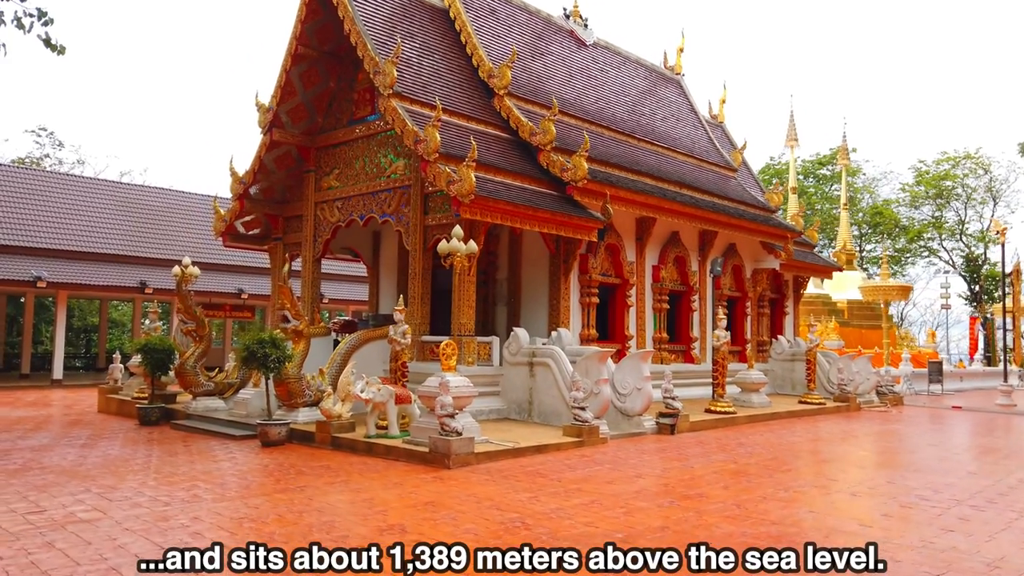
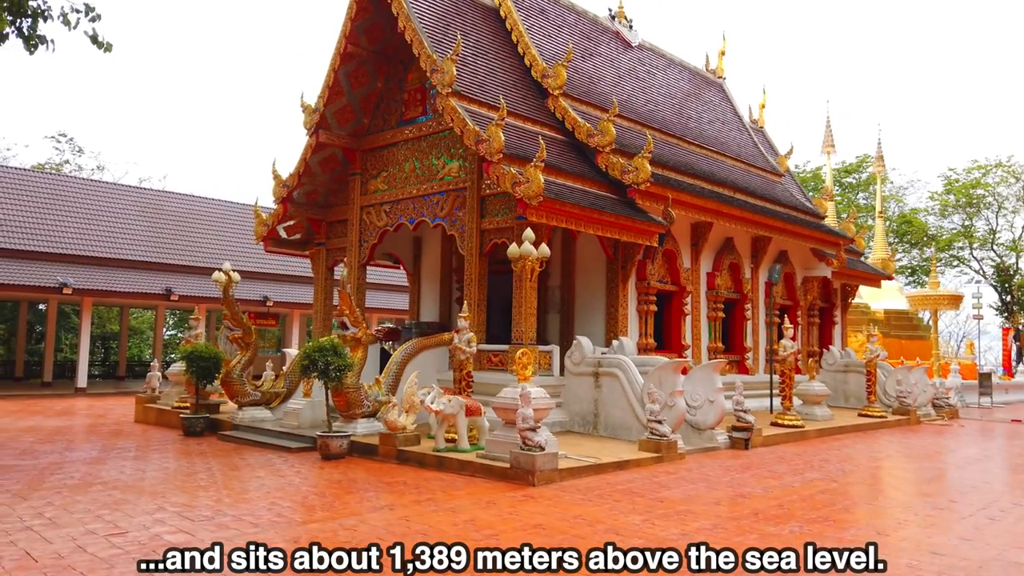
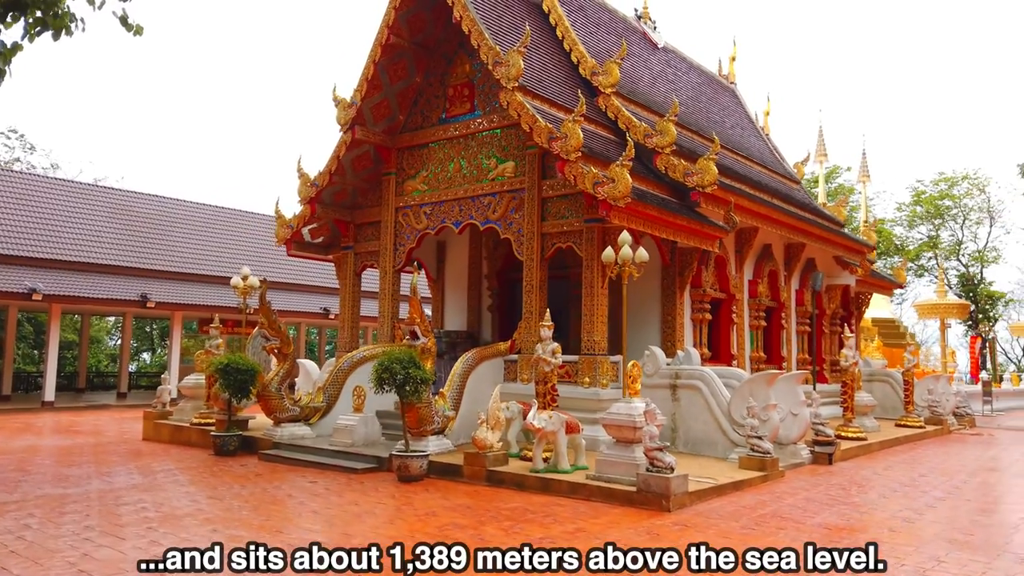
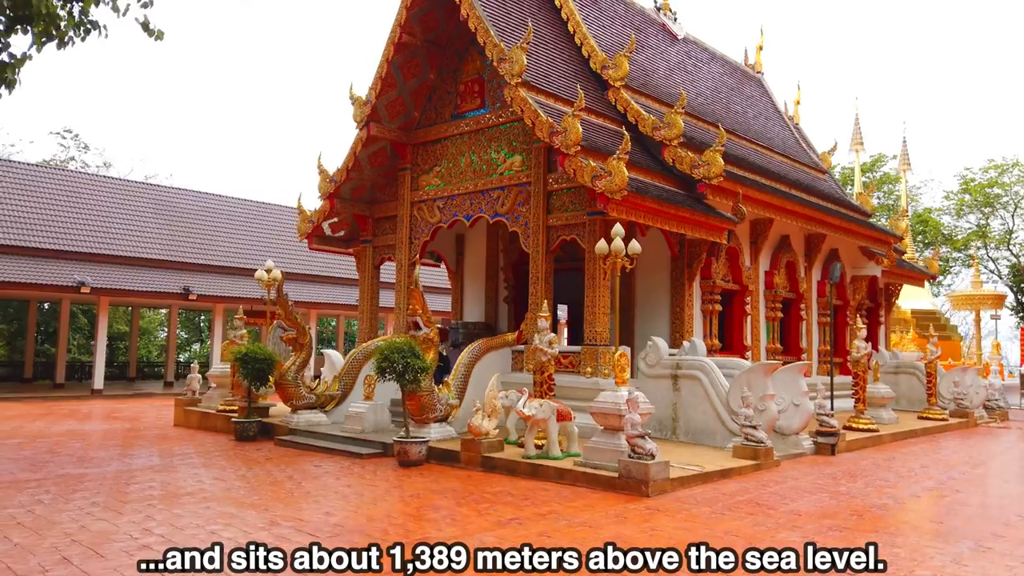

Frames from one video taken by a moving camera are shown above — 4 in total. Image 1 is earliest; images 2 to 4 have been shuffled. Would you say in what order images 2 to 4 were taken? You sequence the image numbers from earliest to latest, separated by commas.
2, 4, 3
